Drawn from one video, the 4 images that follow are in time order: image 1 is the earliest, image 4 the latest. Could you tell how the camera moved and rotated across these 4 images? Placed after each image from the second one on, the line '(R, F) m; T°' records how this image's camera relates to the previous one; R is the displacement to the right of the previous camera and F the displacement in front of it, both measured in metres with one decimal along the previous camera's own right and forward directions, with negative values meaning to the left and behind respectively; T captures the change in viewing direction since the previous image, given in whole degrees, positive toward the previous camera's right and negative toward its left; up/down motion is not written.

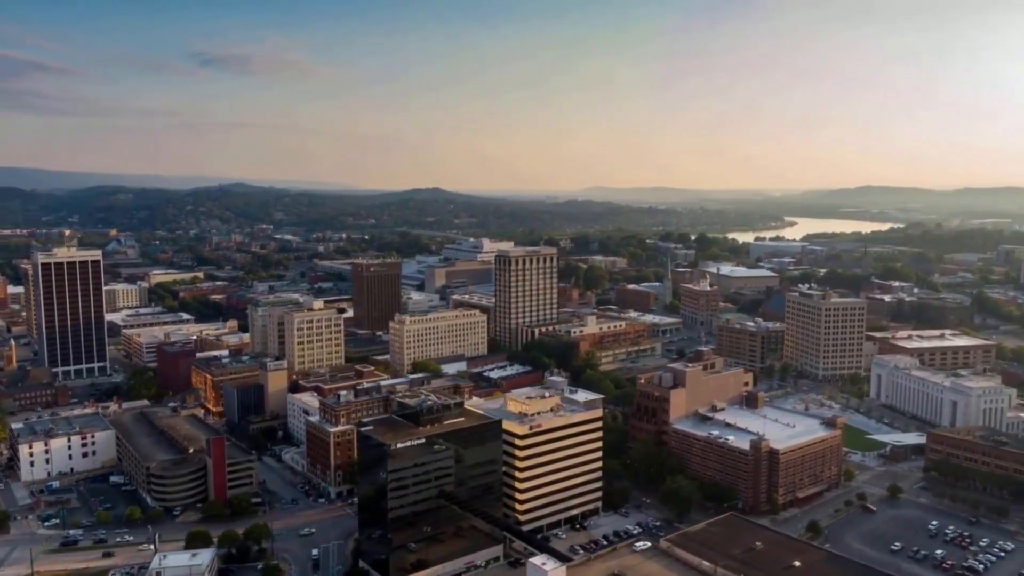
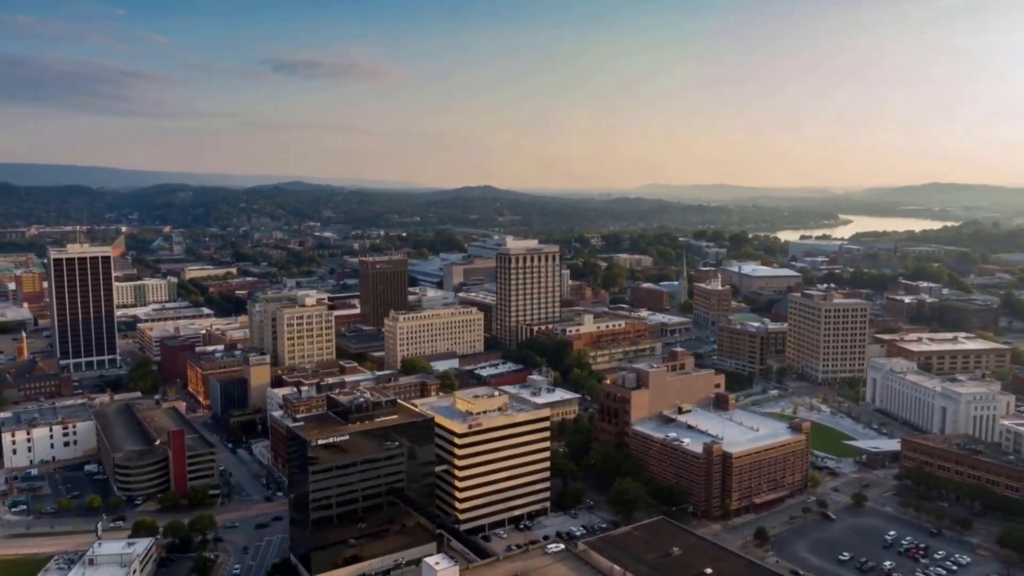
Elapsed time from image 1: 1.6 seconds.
(+4.8, +0.3) m; -4°
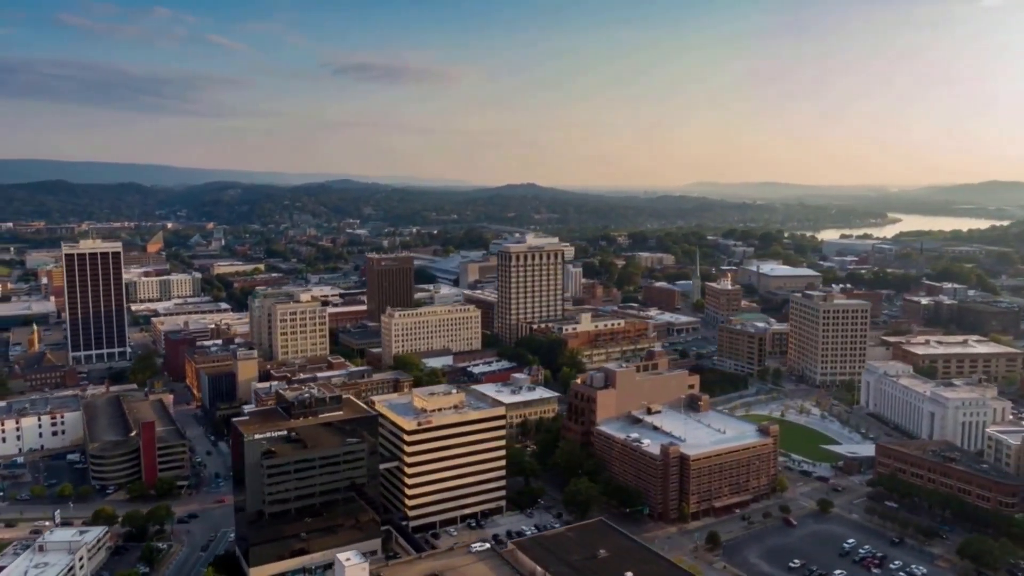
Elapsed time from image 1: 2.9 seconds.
(+4.0, +0.3) m; -3°
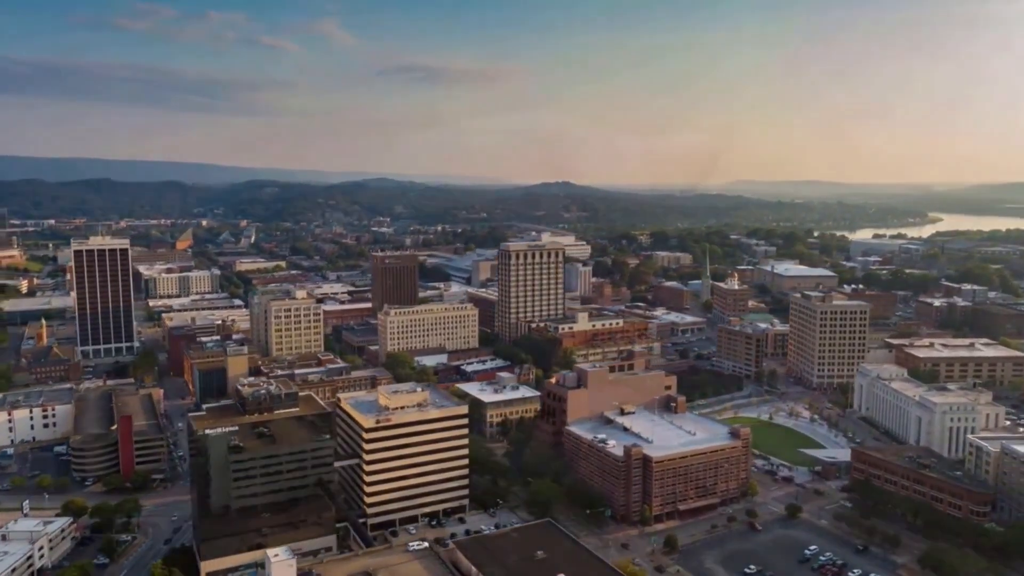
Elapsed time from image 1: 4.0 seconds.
(+3.3, +0.2) m; -3°
